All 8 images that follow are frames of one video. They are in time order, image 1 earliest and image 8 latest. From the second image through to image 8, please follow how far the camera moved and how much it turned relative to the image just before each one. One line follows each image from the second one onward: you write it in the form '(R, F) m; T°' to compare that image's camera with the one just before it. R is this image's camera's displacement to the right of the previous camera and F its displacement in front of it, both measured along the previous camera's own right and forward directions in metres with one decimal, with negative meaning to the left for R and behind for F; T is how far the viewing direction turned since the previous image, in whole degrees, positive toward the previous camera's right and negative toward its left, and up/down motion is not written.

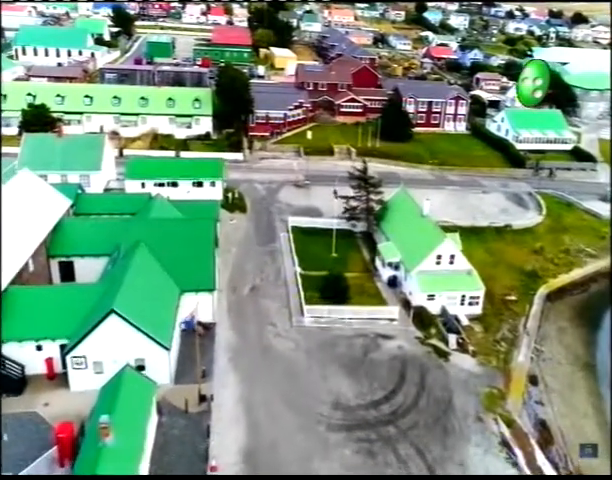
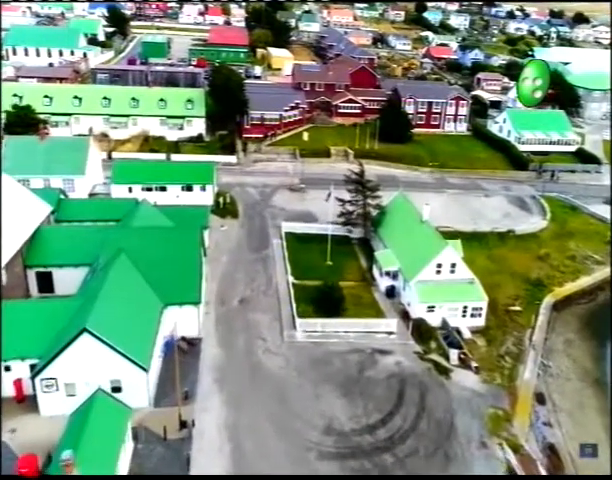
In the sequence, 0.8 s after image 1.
(+0.4, +1.2) m; 0°
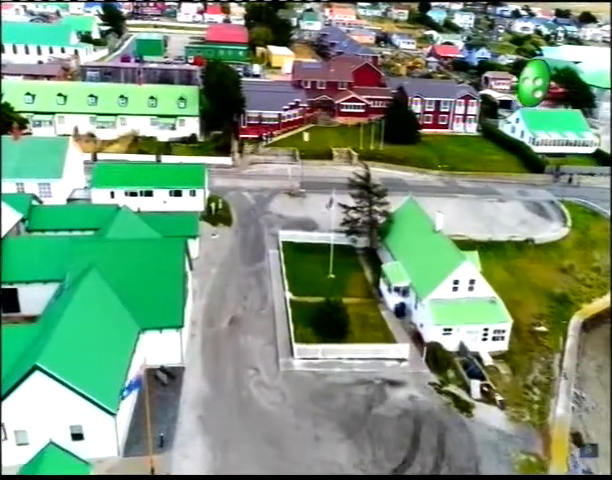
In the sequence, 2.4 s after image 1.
(+0.1, +2.4) m; 0°
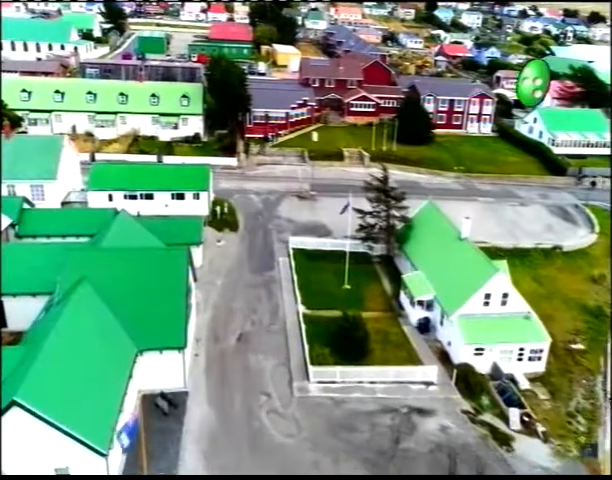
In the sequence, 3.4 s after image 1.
(-0.6, +1.7) m; 0°
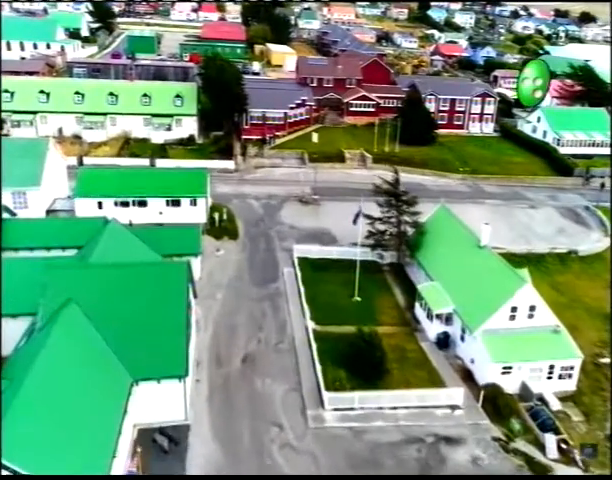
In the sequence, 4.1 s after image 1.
(-0.7, +1.4) m; +1°
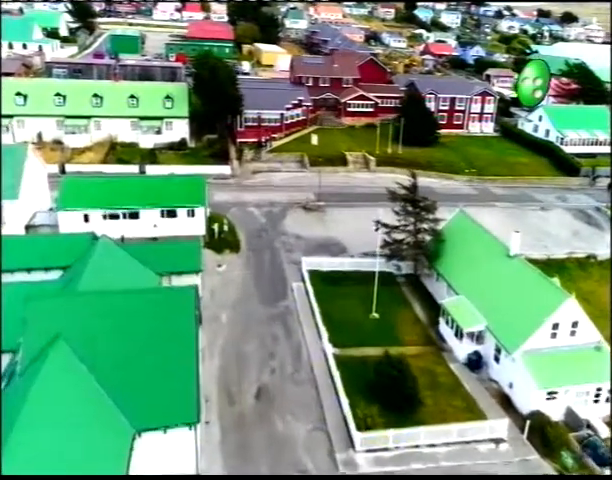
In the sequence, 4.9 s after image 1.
(-1.1, +1.7) m; +2°
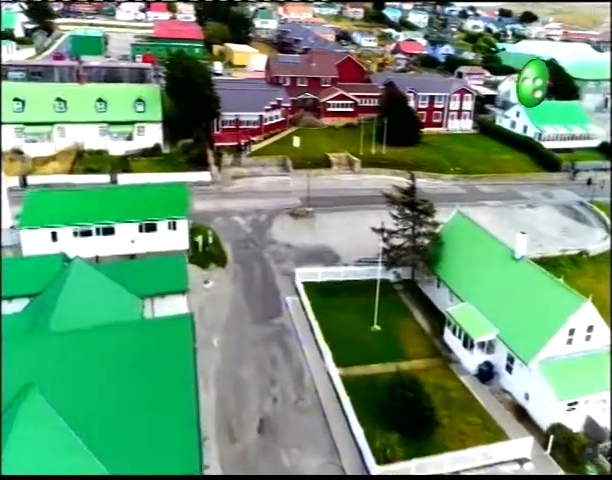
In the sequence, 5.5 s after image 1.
(-0.8, +1.2) m; +4°
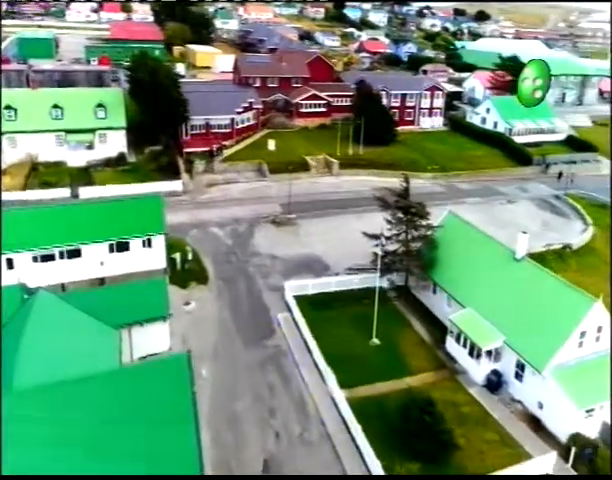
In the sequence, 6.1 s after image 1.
(-0.8, +1.2) m; +4°
